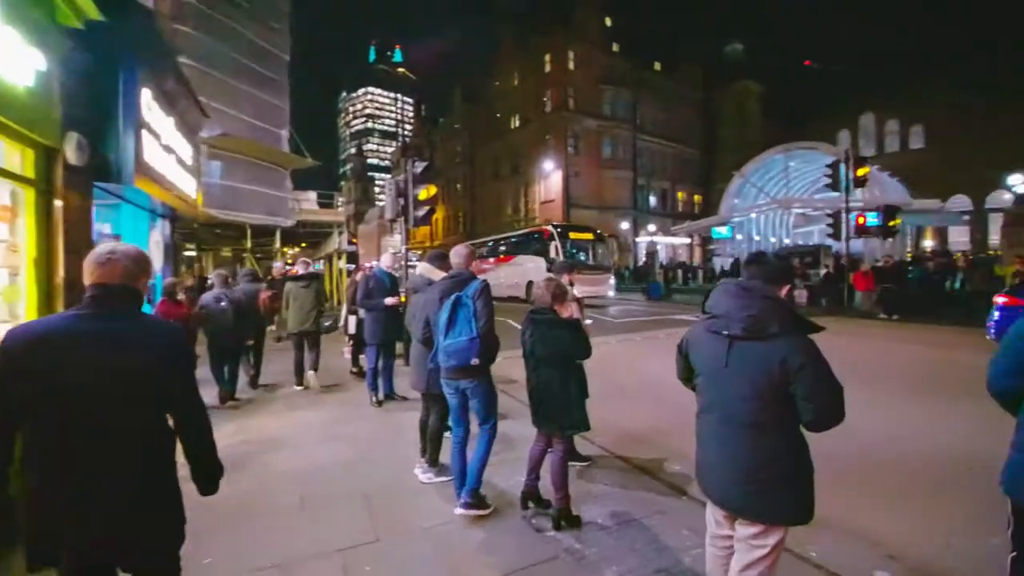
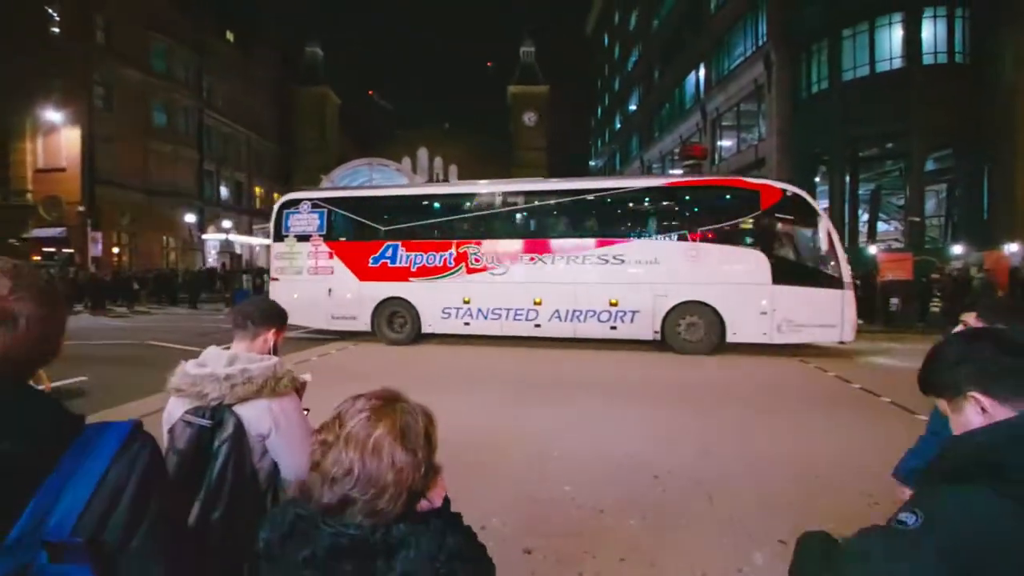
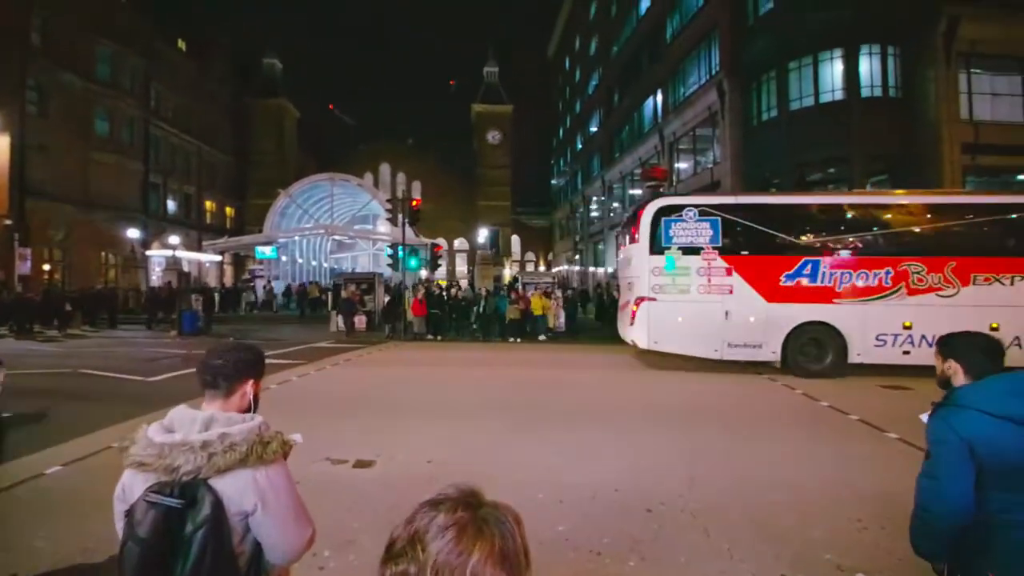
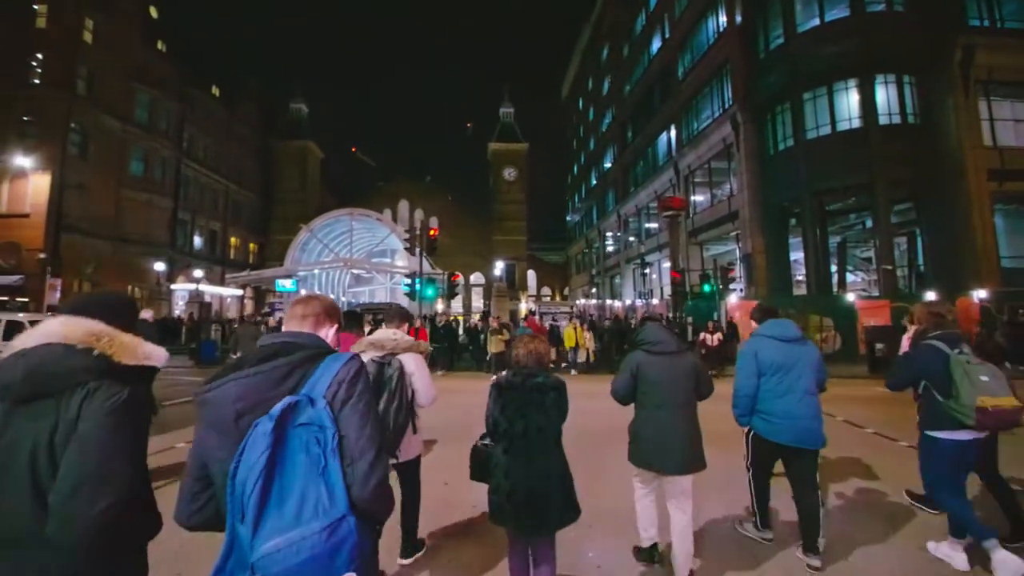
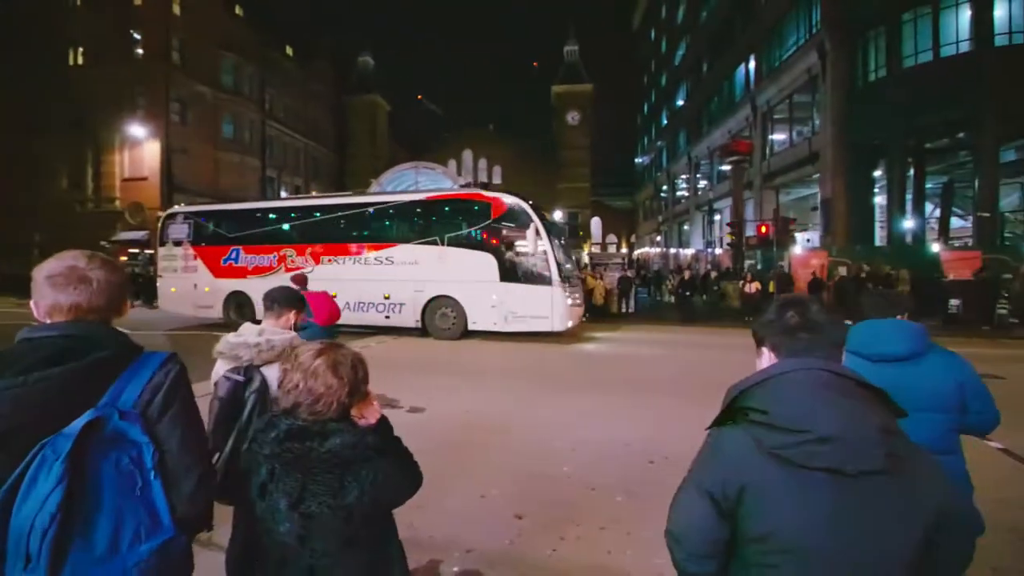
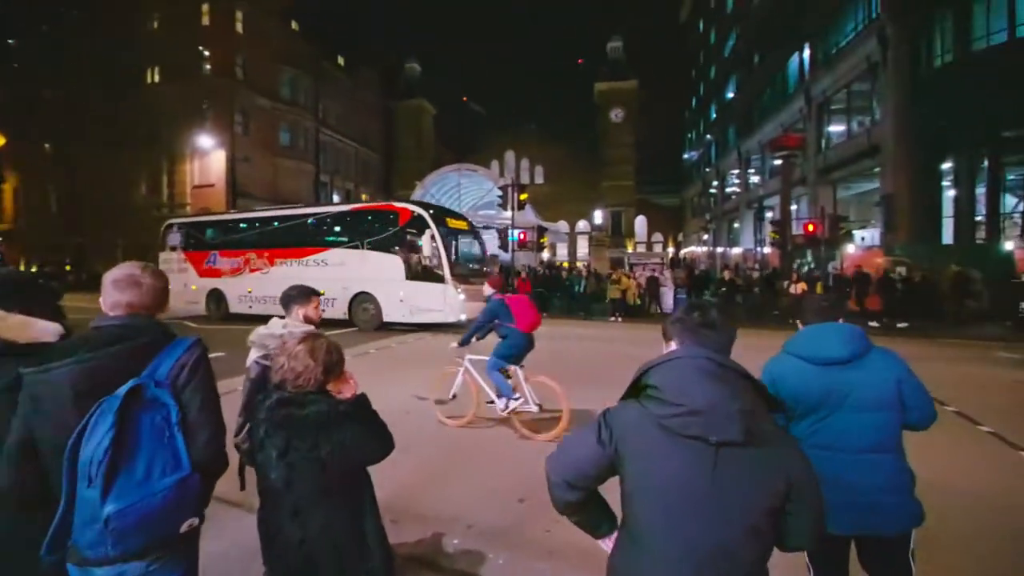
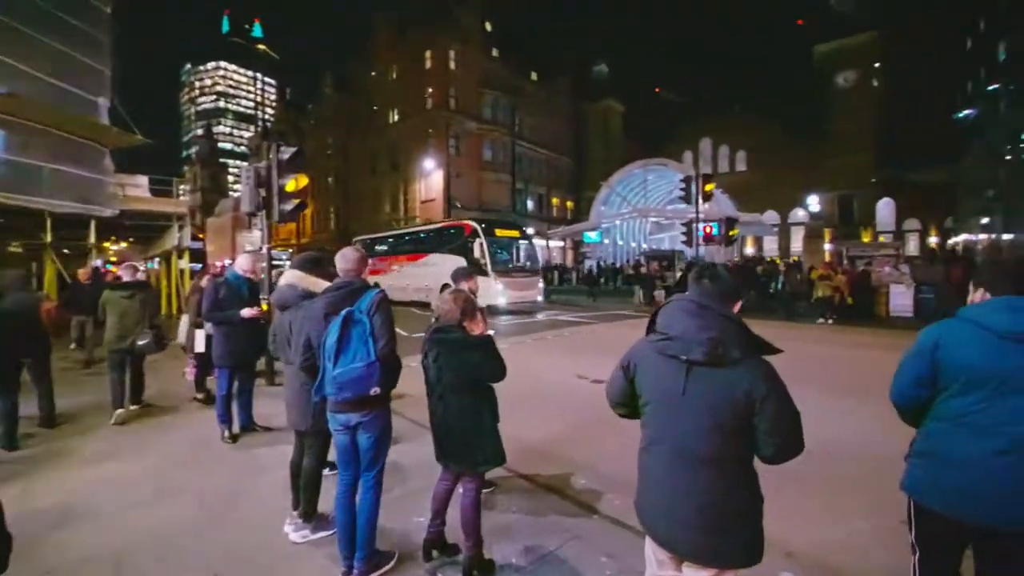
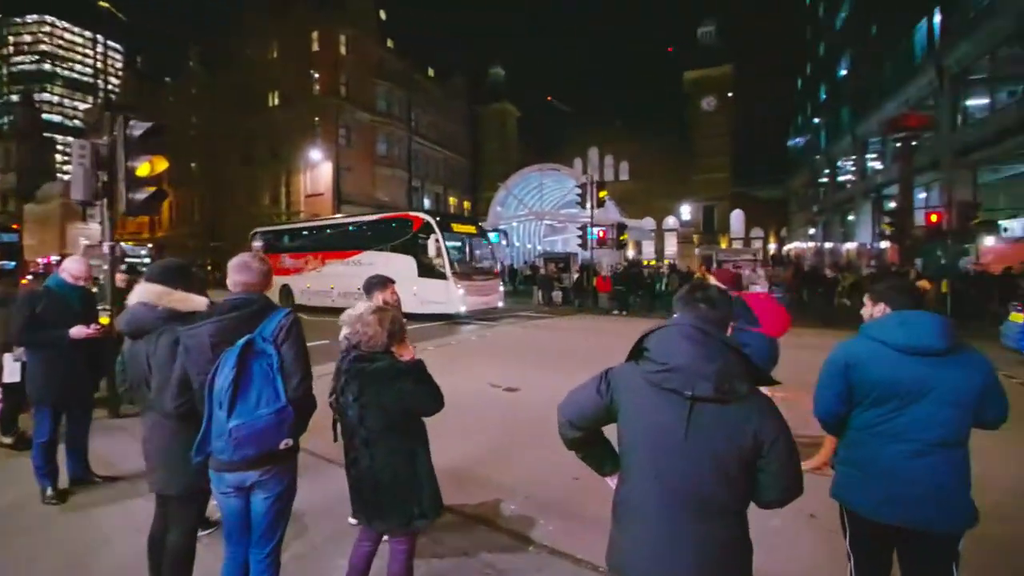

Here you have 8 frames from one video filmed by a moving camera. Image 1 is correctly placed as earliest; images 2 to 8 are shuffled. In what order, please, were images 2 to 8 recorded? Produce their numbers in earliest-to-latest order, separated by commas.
7, 8, 6, 5, 2, 3, 4
